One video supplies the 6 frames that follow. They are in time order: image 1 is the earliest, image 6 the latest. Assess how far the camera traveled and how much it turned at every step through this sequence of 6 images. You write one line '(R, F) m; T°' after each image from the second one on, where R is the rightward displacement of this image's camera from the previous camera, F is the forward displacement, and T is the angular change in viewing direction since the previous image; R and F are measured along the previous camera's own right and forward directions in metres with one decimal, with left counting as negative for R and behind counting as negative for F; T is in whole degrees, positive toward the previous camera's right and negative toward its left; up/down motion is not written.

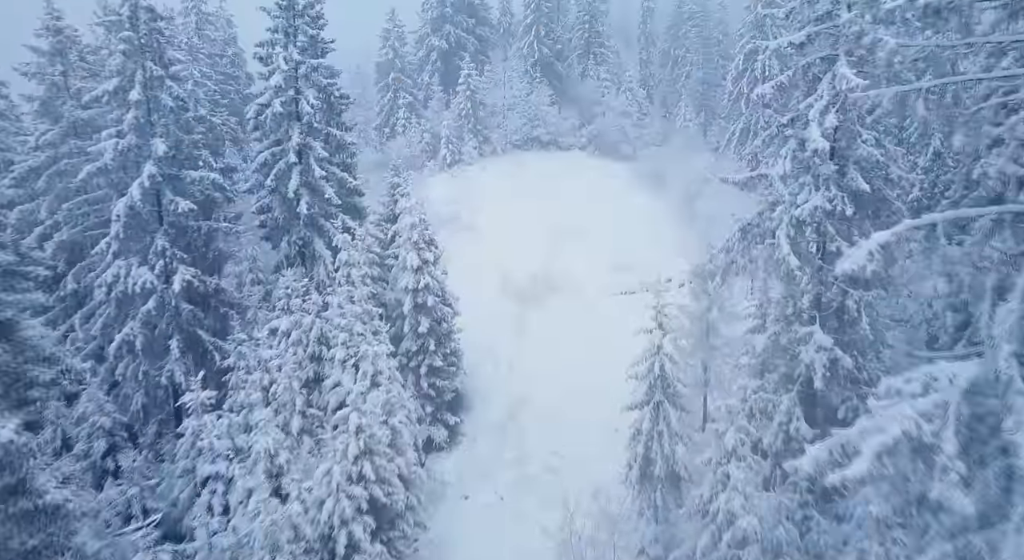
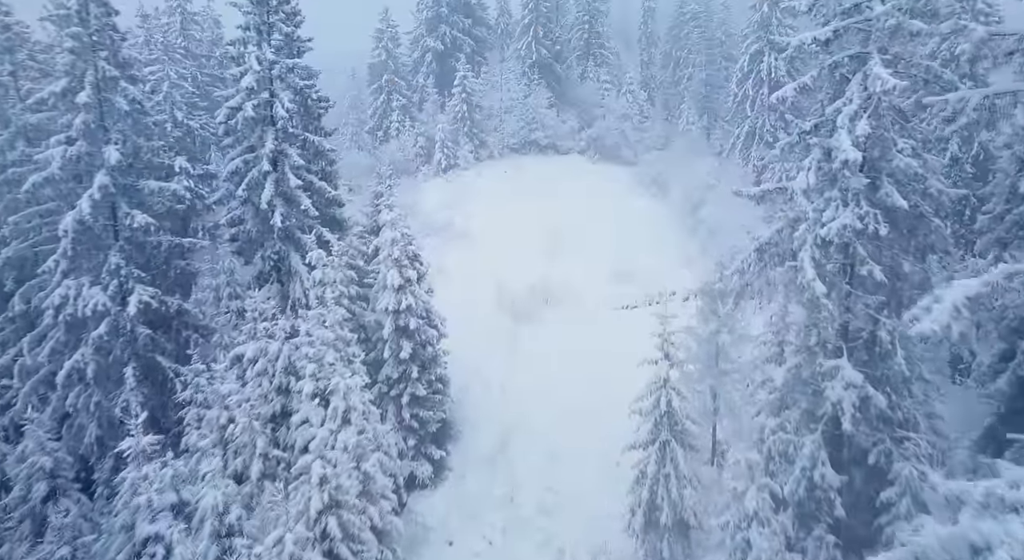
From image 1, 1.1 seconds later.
(+0.3, +1.8) m; 0°
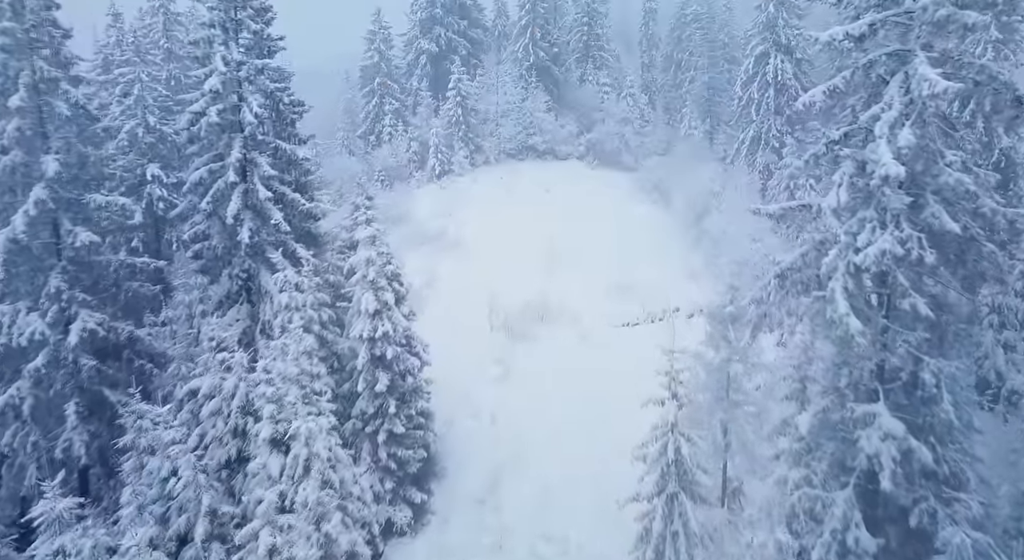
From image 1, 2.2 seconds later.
(+0.3, +1.8) m; 0°
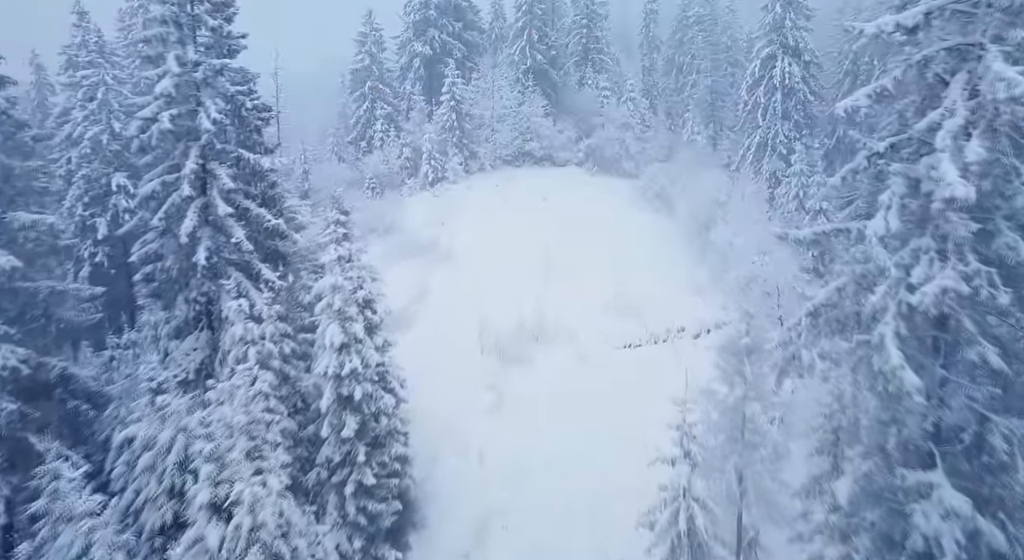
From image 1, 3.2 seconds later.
(+0.3, +2.0) m; 0°
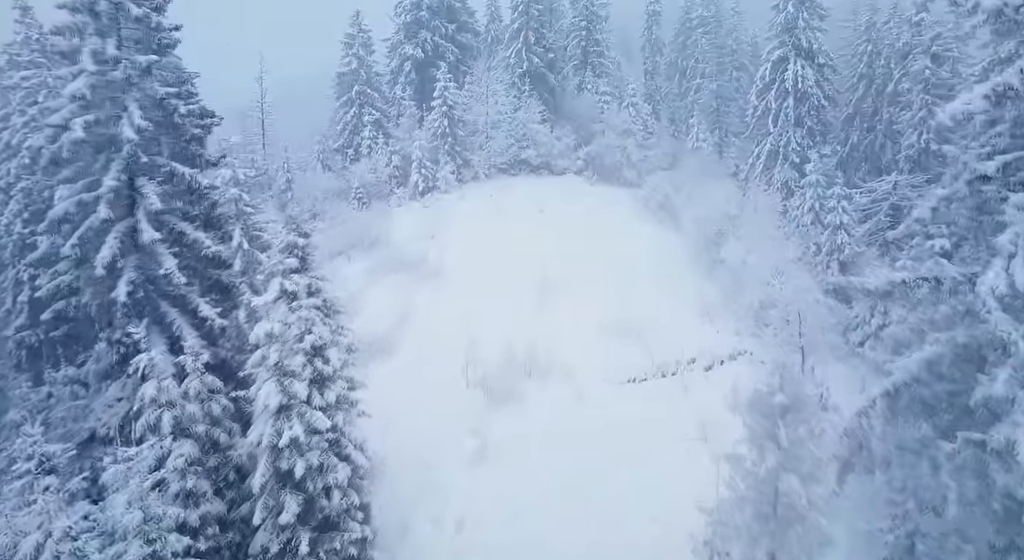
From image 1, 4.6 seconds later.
(+0.4, +2.8) m; 0°
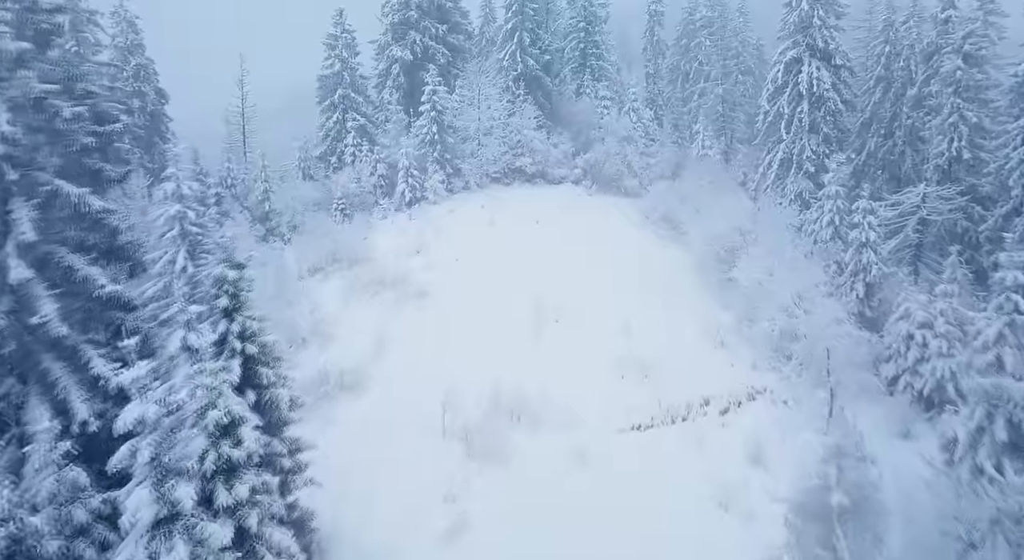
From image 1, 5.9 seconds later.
(+0.4, +3.1) m; 0°
